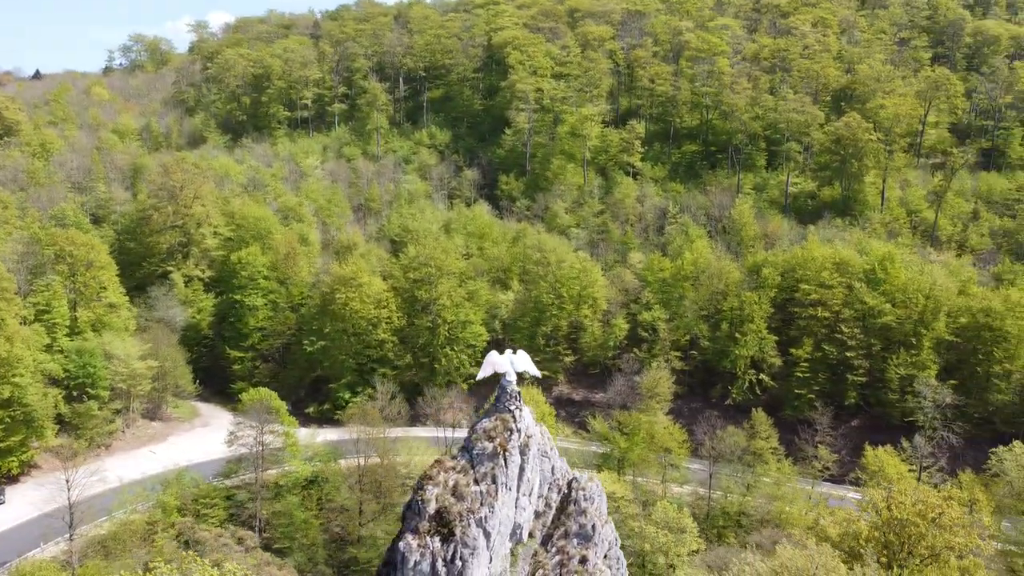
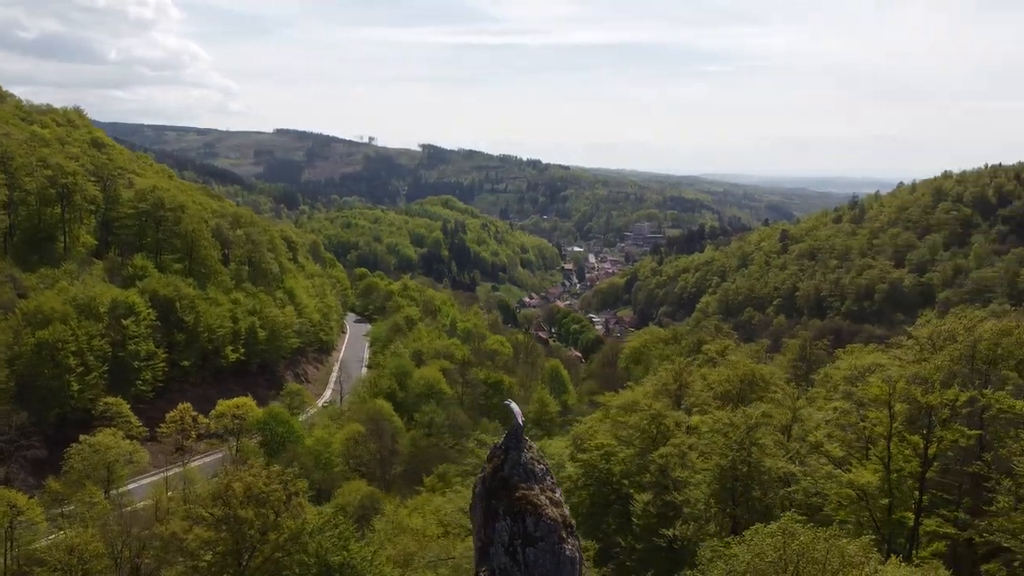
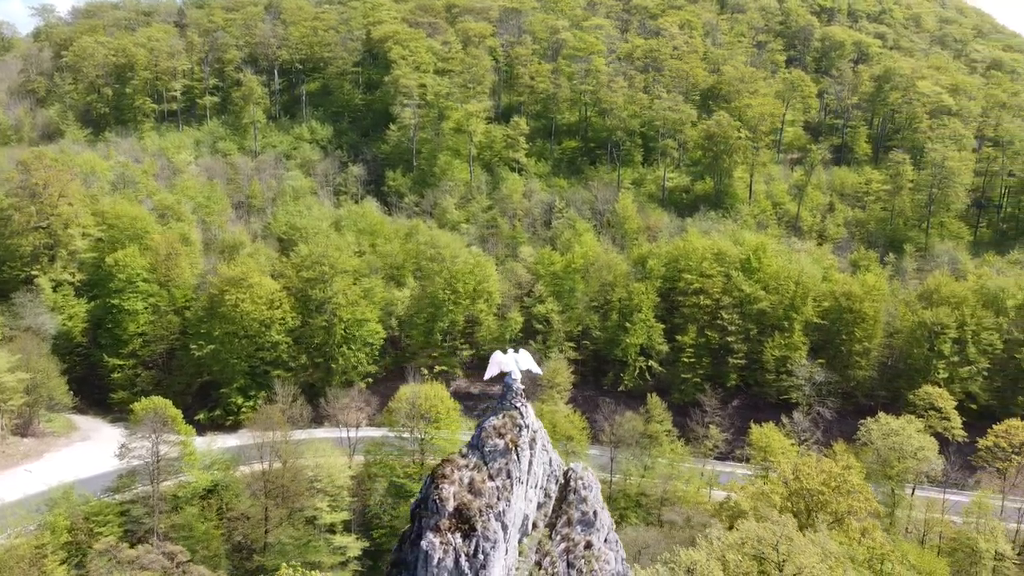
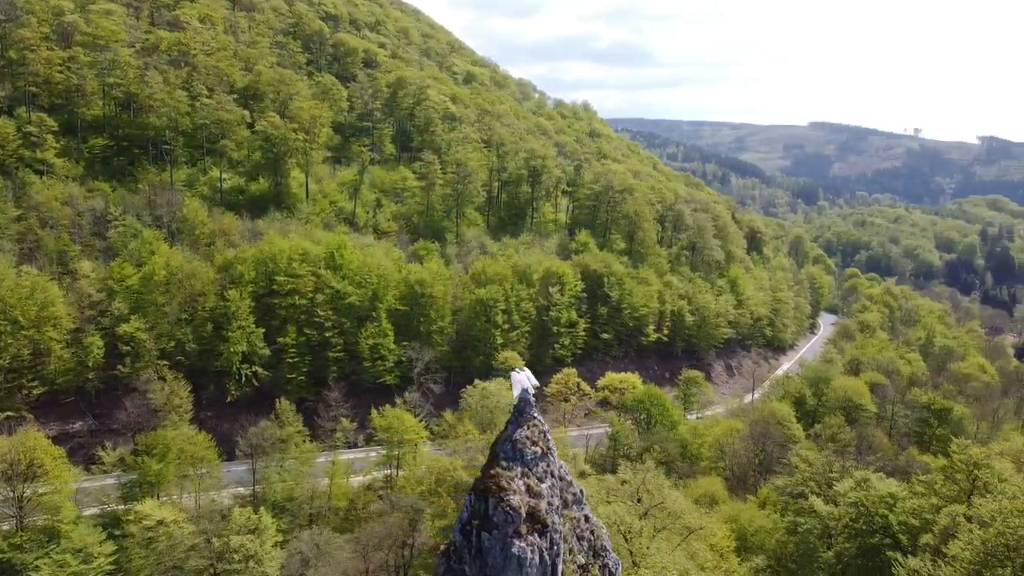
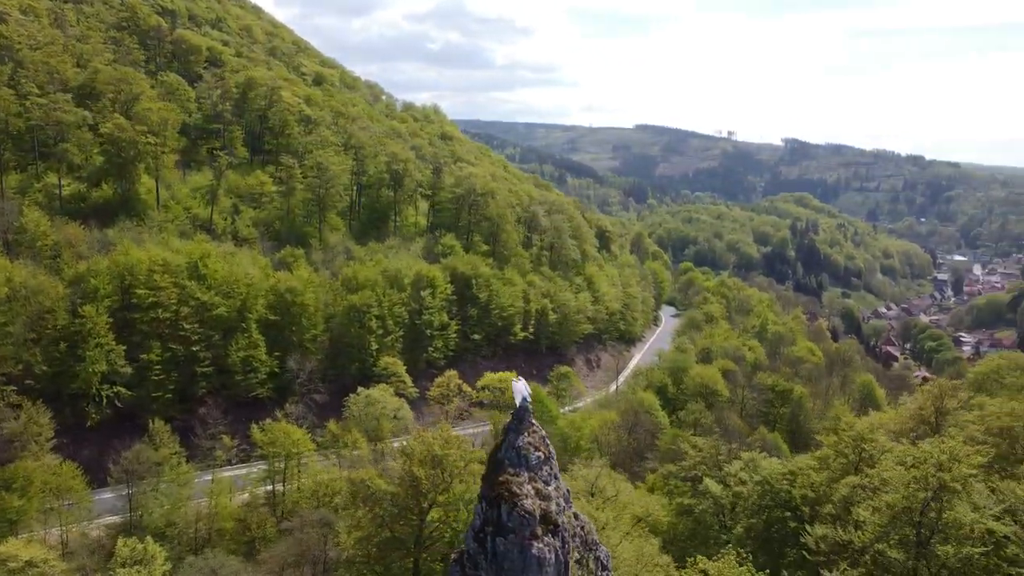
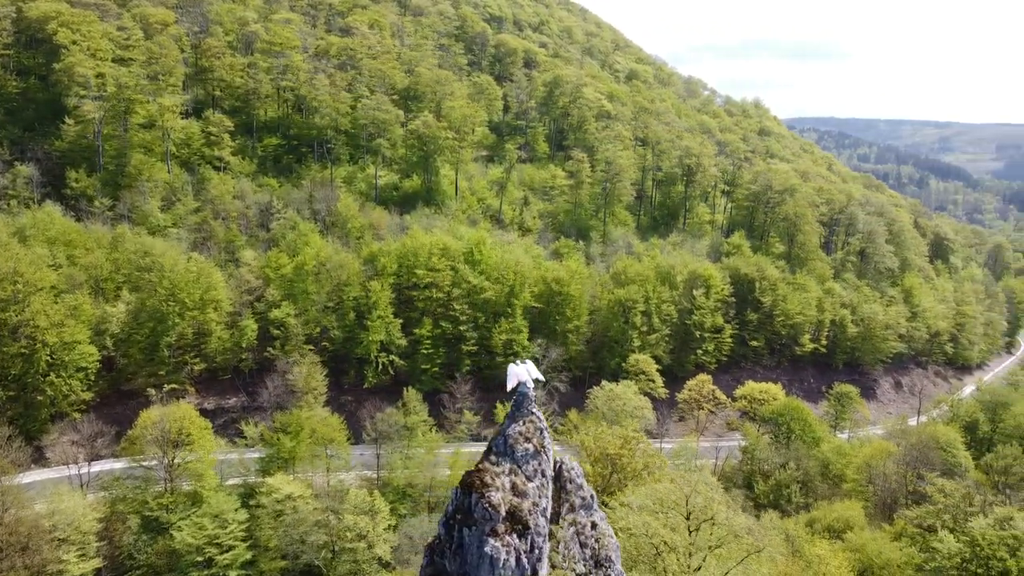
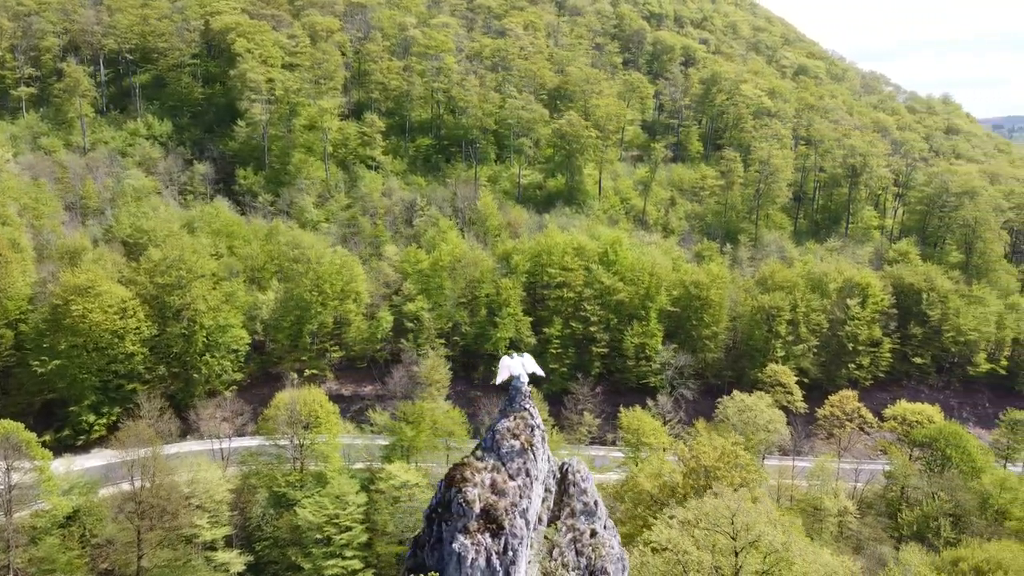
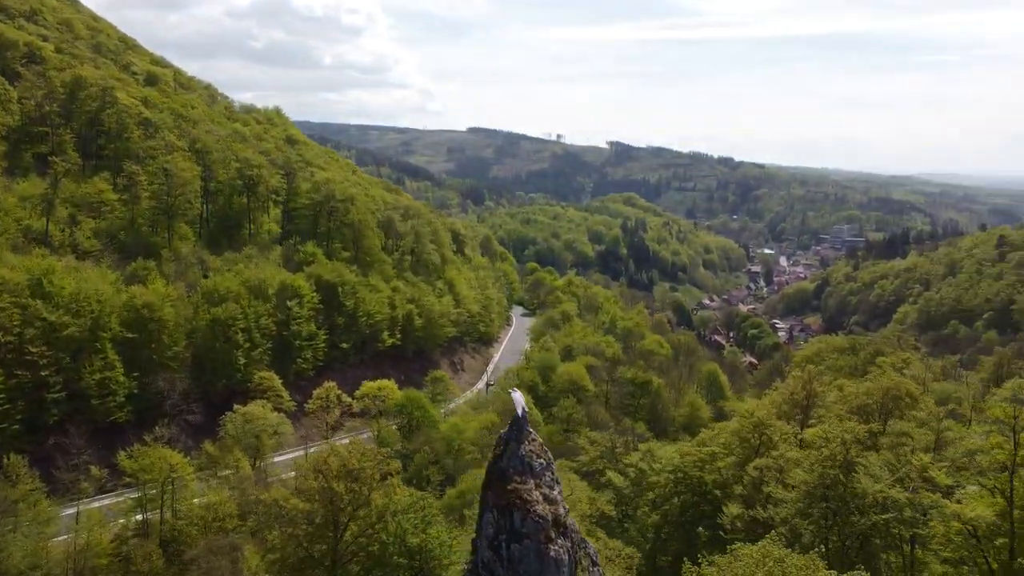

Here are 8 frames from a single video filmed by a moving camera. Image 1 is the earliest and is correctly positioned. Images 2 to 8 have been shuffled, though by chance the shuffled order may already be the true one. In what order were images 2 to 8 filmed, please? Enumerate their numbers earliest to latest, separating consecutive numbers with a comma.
3, 7, 6, 4, 5, 8, 2
